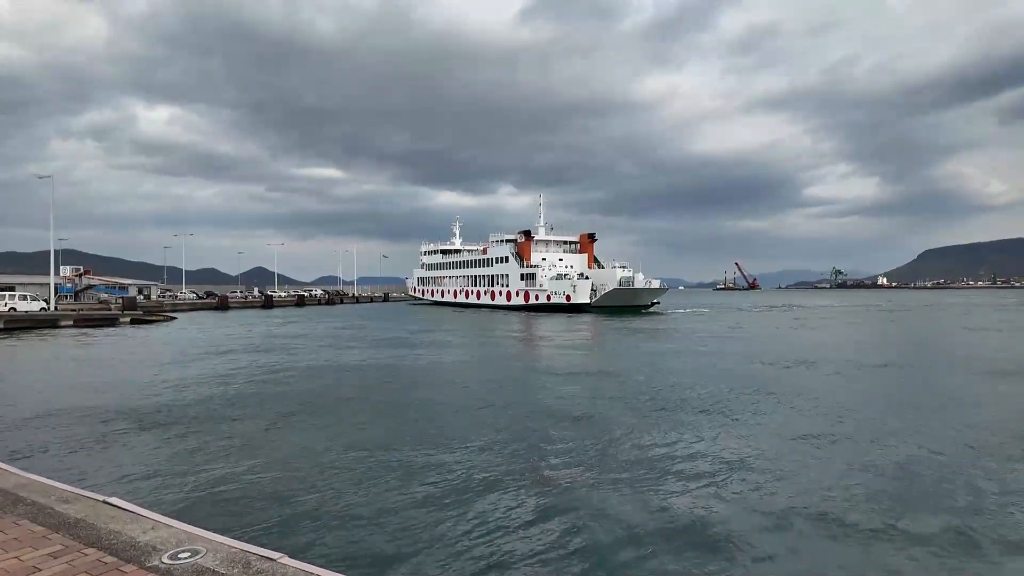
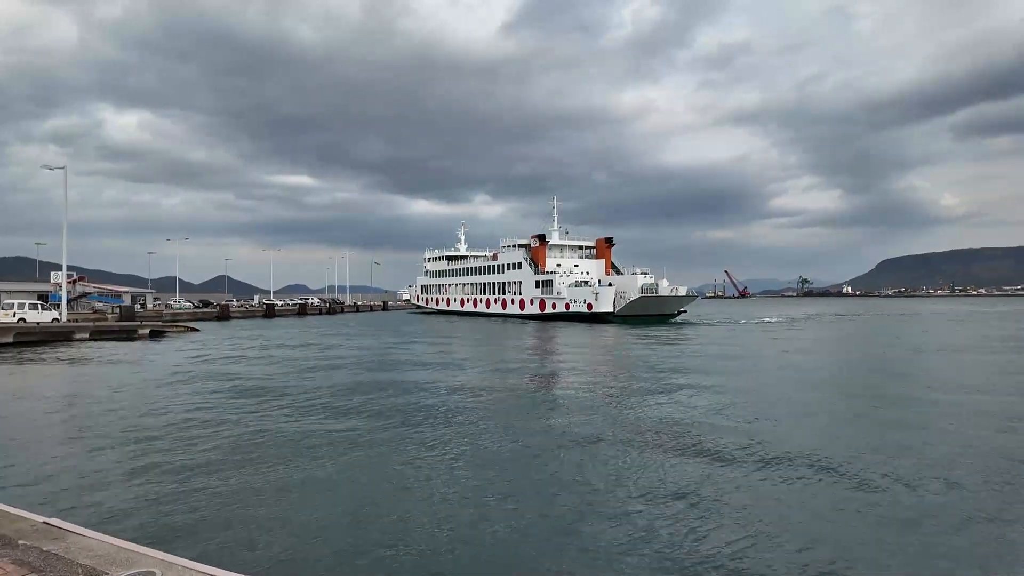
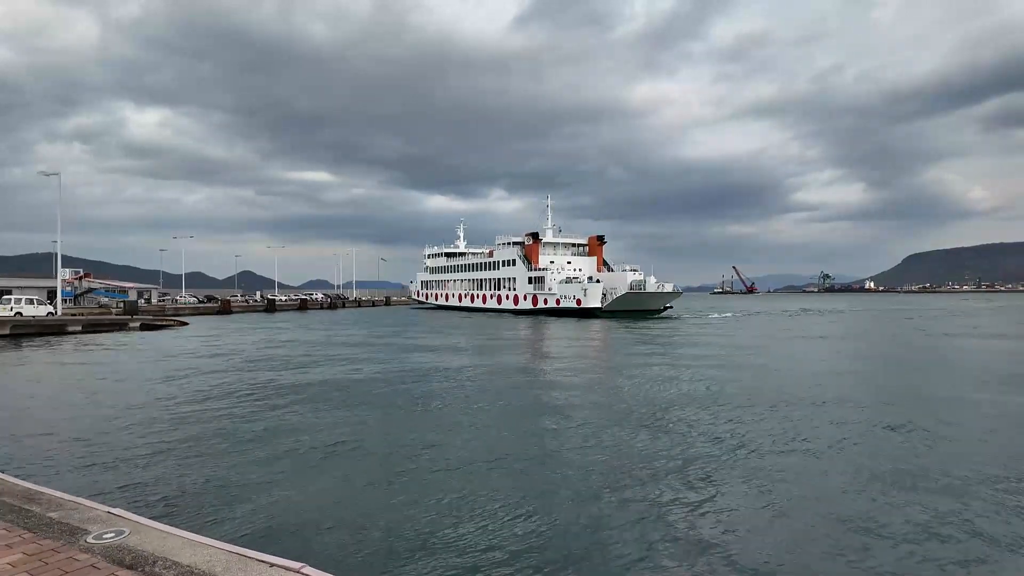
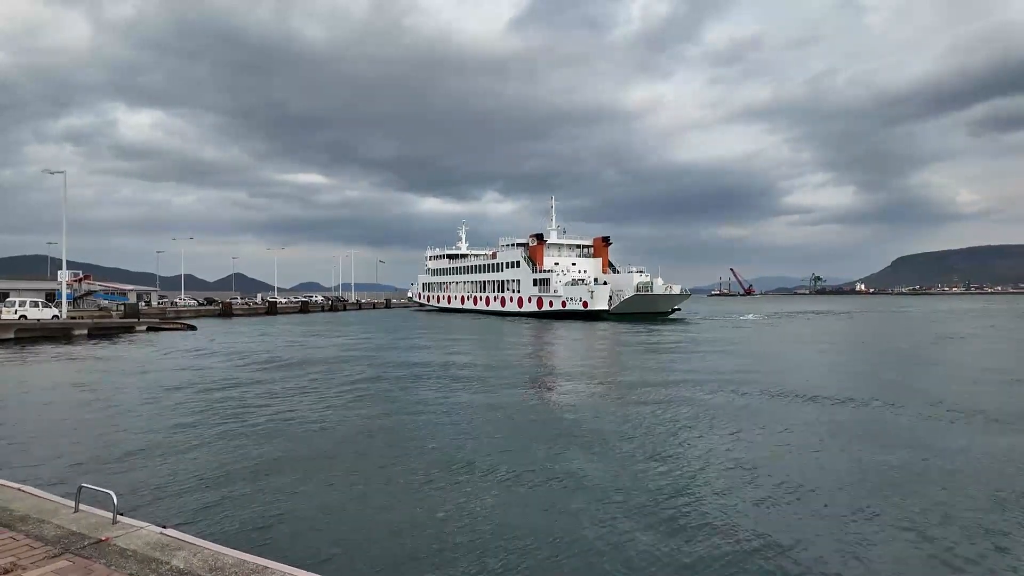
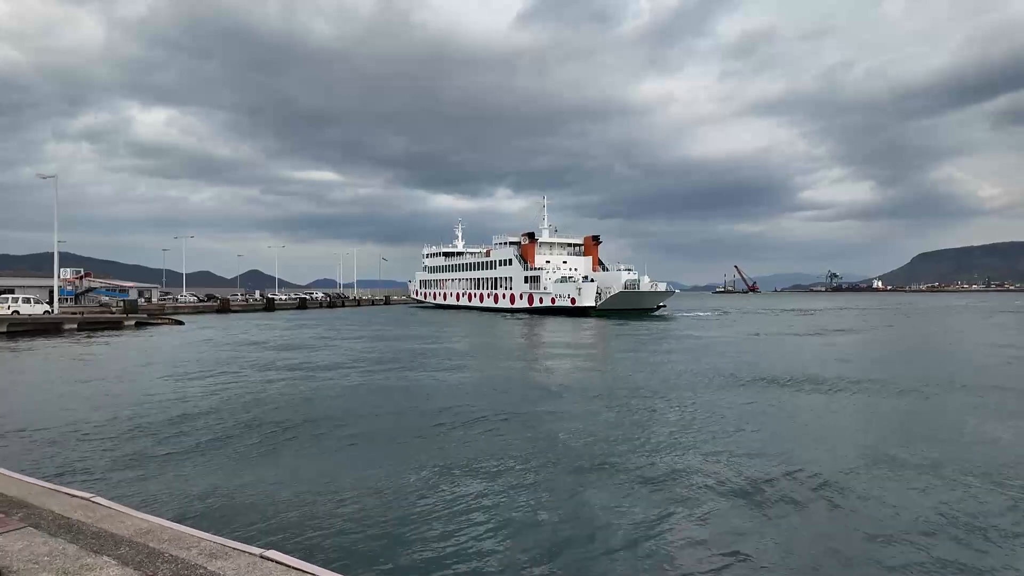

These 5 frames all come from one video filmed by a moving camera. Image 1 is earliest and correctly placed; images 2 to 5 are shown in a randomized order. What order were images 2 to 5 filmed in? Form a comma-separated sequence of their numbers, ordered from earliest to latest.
5, 3, 4, 2
